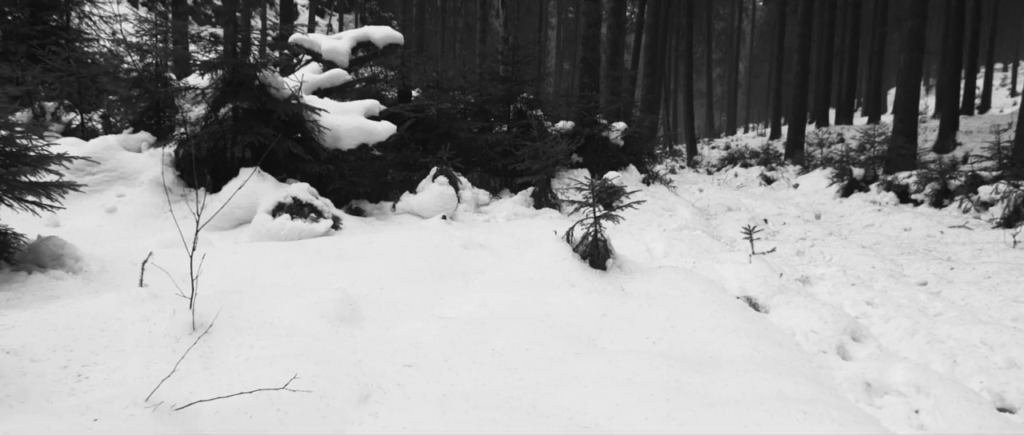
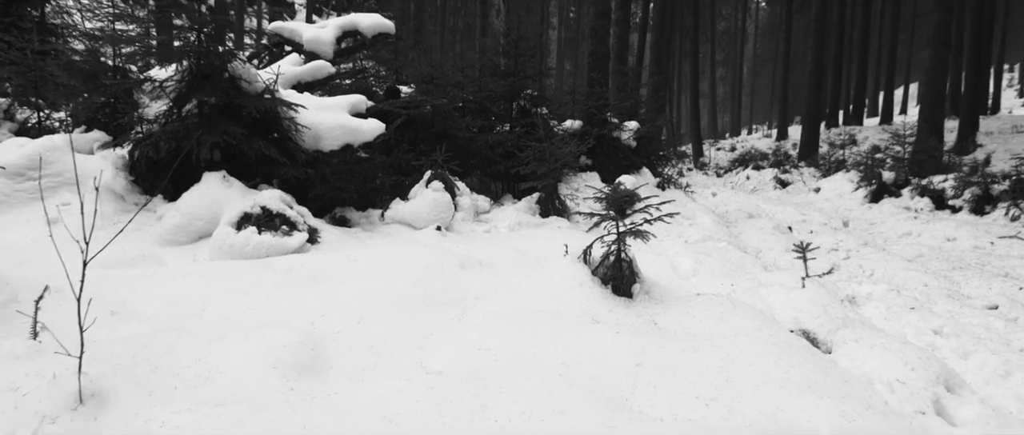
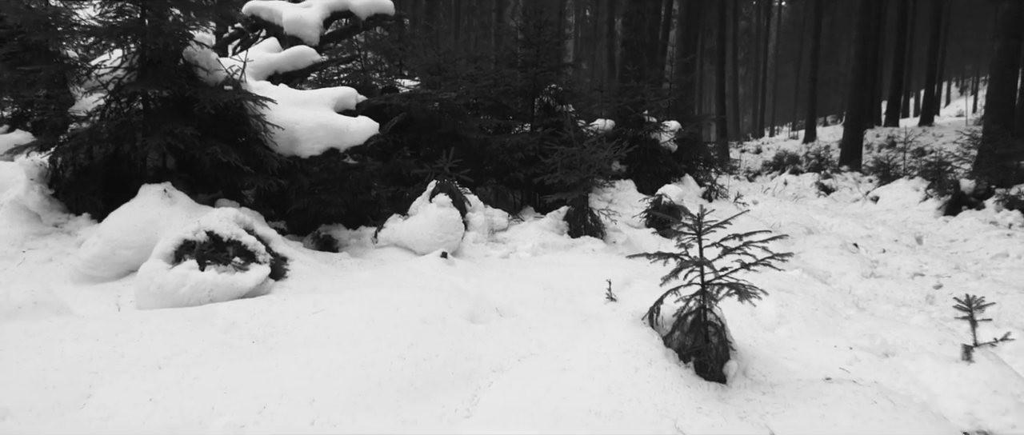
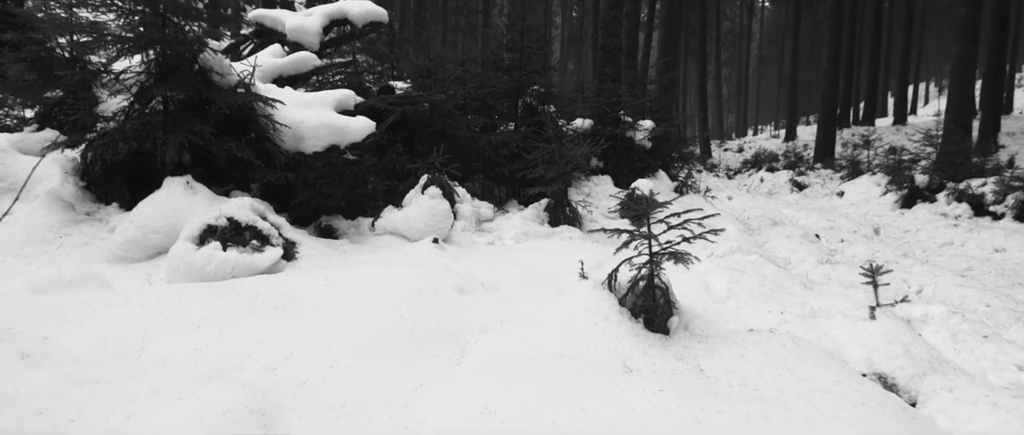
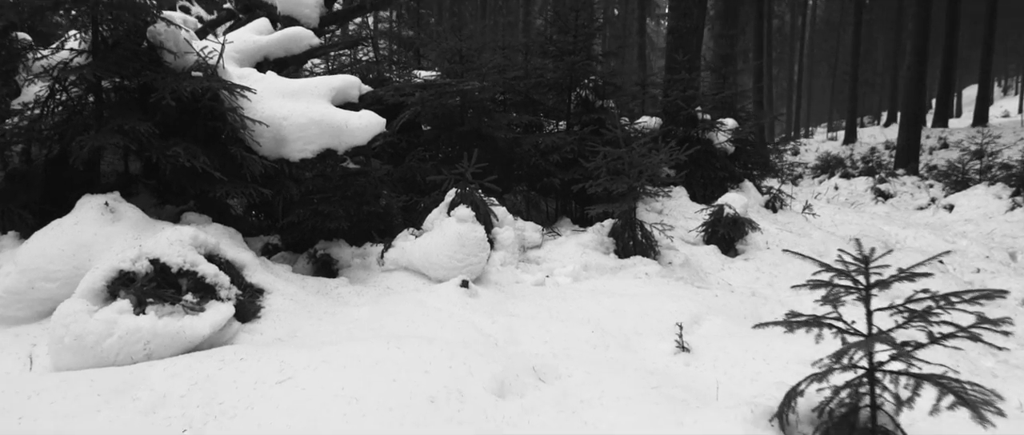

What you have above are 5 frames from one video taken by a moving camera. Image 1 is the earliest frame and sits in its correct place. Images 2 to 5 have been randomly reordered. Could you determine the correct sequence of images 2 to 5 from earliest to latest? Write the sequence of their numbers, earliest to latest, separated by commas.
2, 4, 3, 5
